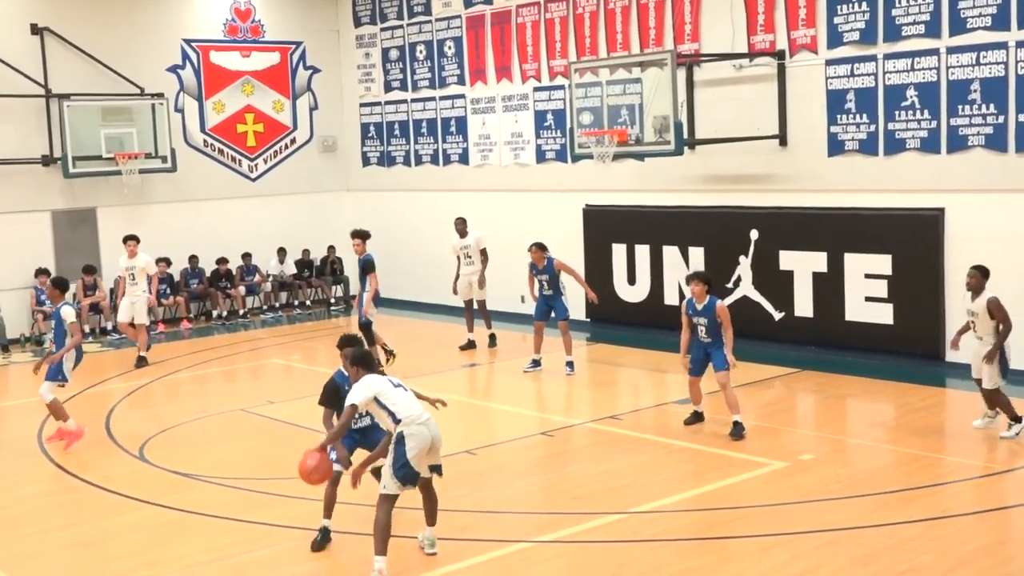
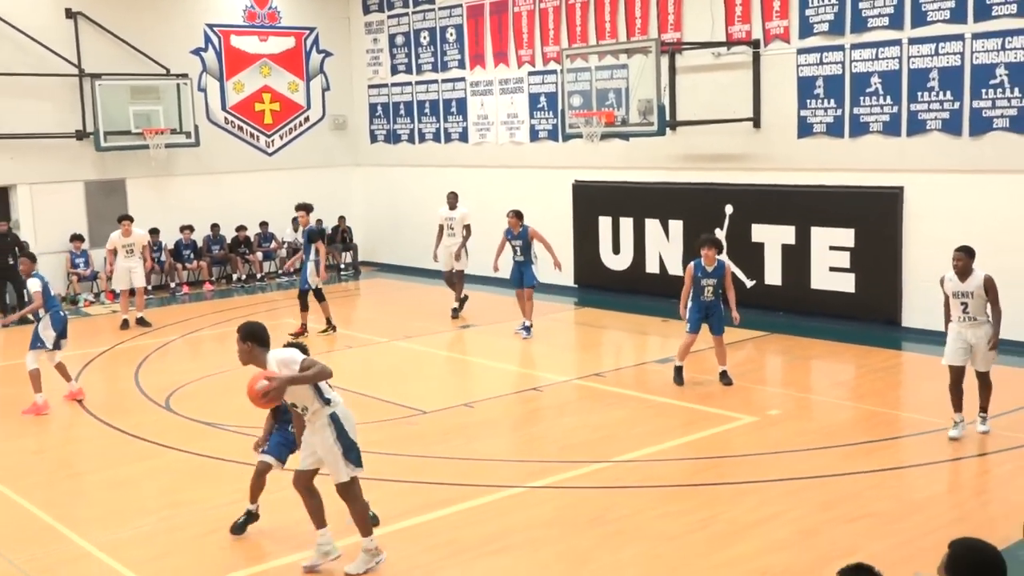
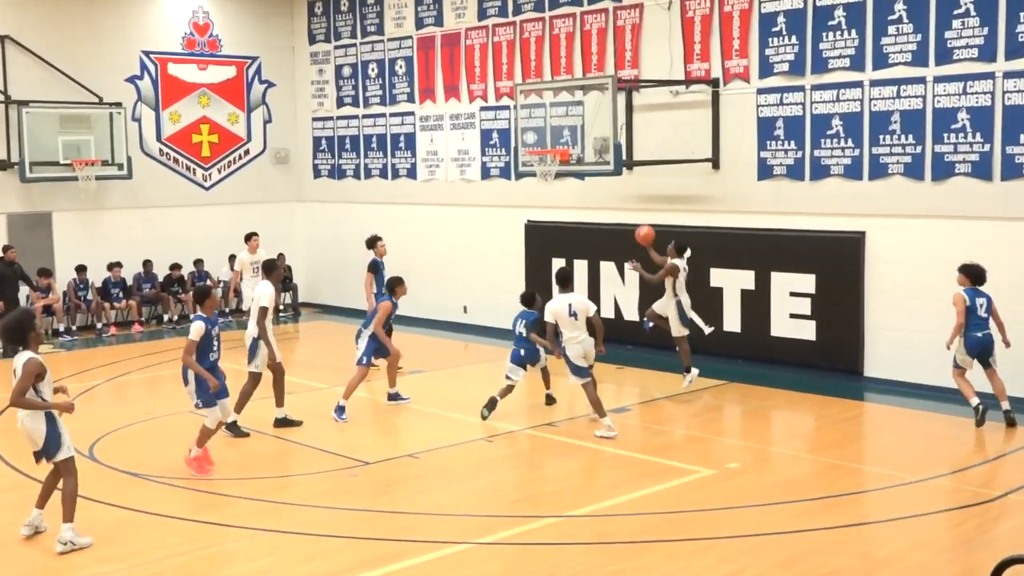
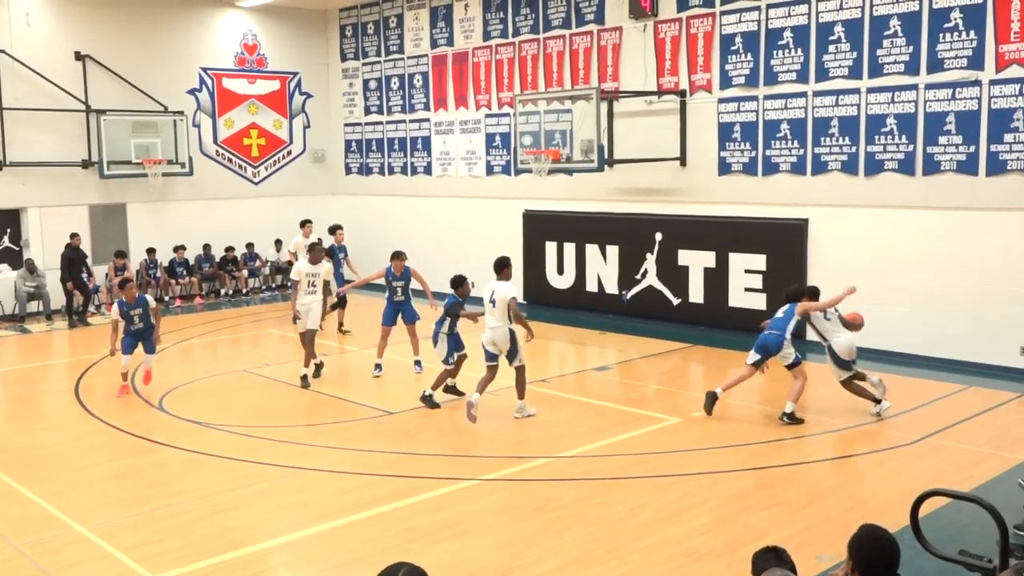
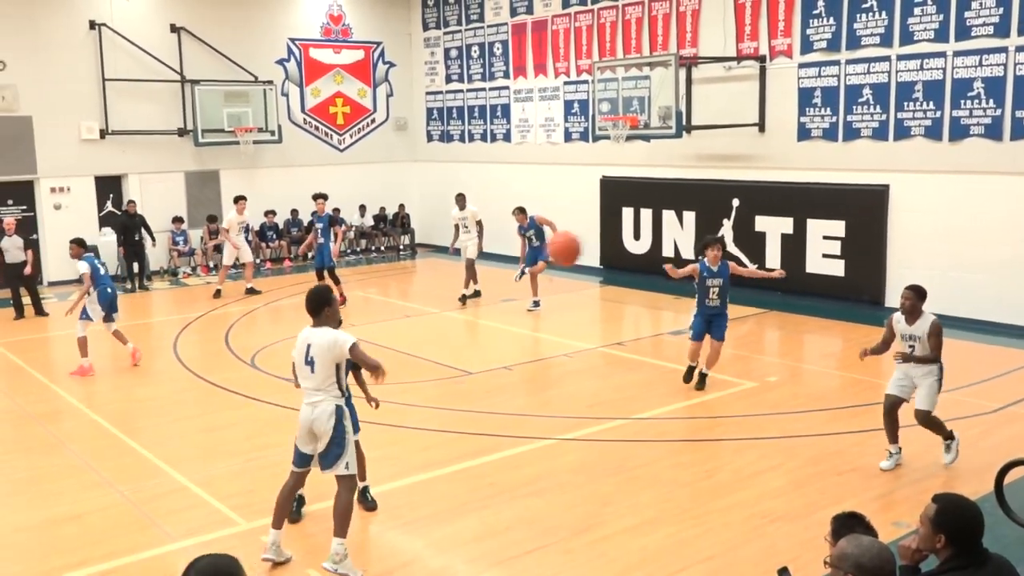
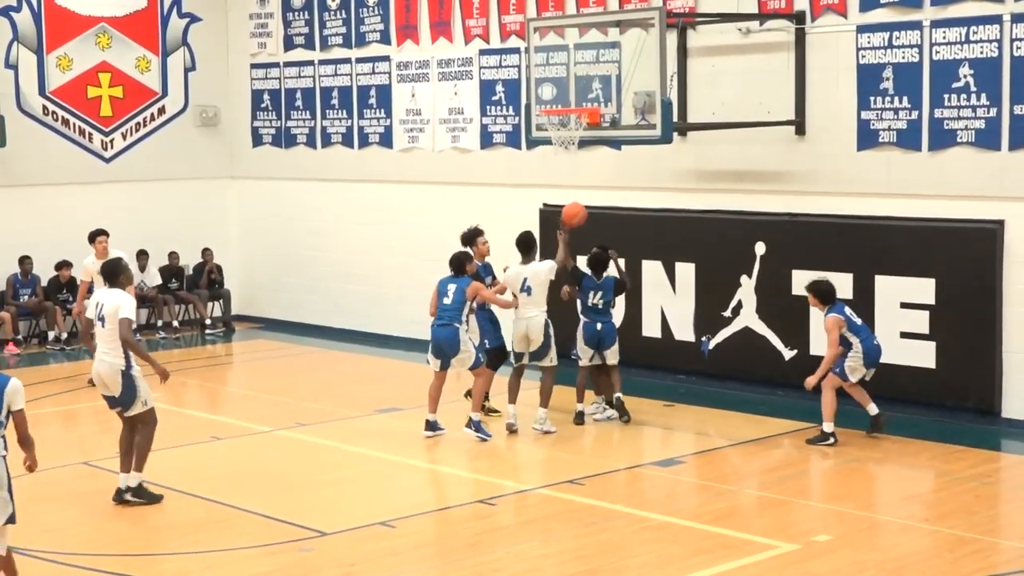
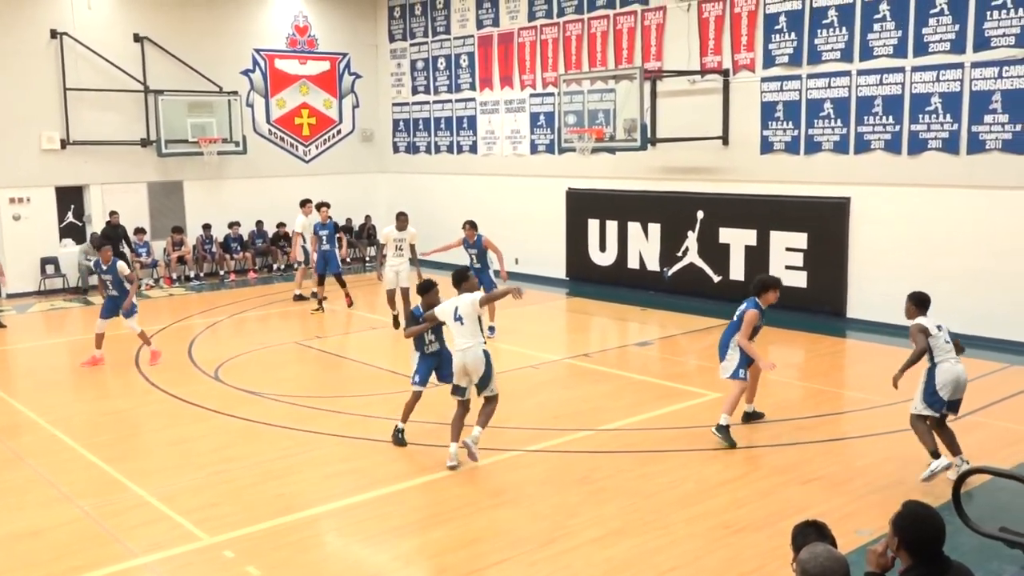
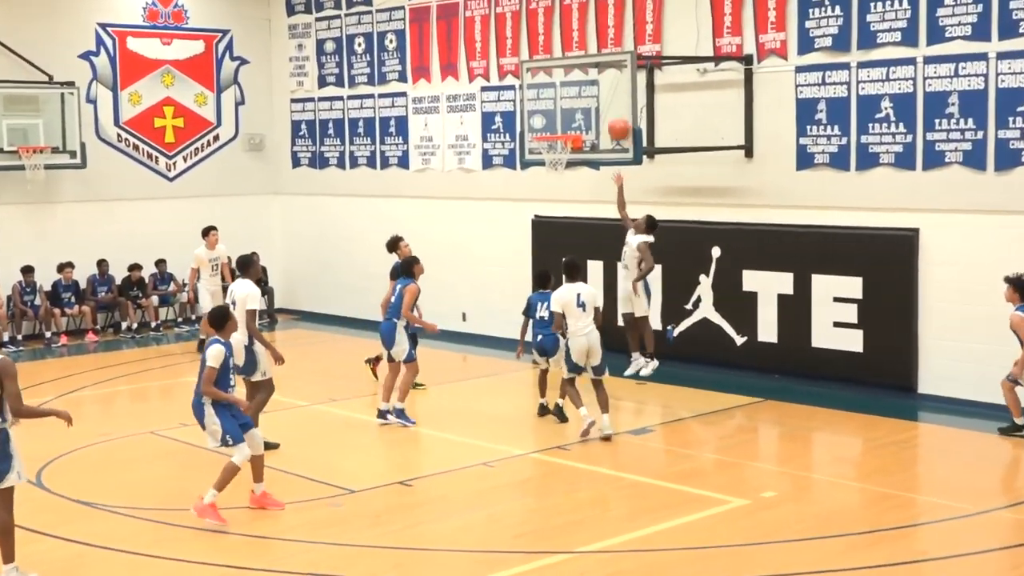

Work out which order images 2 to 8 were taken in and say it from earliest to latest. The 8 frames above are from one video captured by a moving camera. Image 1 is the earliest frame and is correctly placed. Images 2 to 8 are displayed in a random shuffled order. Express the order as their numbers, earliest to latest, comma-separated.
2, 5, 7, 4, 3, 8, 6
